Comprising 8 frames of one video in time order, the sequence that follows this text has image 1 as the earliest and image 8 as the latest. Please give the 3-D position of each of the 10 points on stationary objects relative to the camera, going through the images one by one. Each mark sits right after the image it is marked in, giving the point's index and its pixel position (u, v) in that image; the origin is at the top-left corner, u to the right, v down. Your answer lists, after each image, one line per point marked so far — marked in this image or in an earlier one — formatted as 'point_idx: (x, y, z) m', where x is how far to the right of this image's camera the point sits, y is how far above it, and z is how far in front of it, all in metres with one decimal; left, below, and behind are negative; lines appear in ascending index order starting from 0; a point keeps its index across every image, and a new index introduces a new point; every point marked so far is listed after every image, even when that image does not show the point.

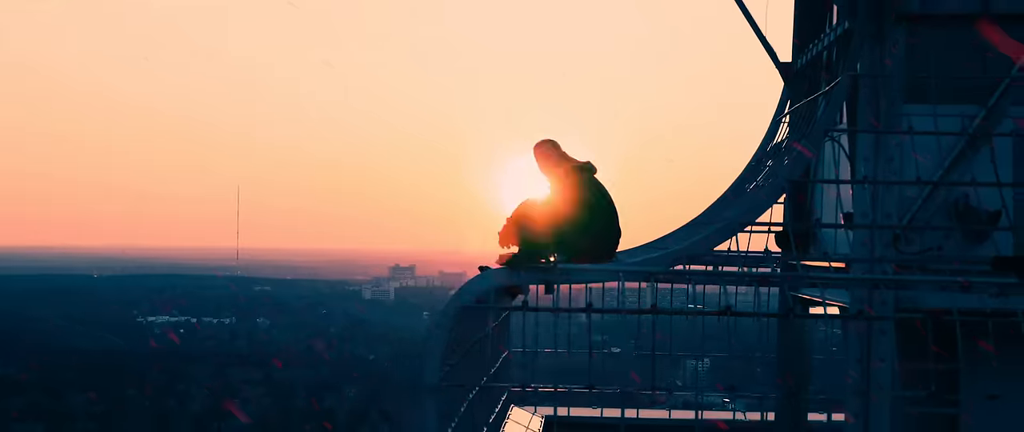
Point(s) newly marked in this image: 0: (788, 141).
0: (+1.4, +0.4, +10.0) m
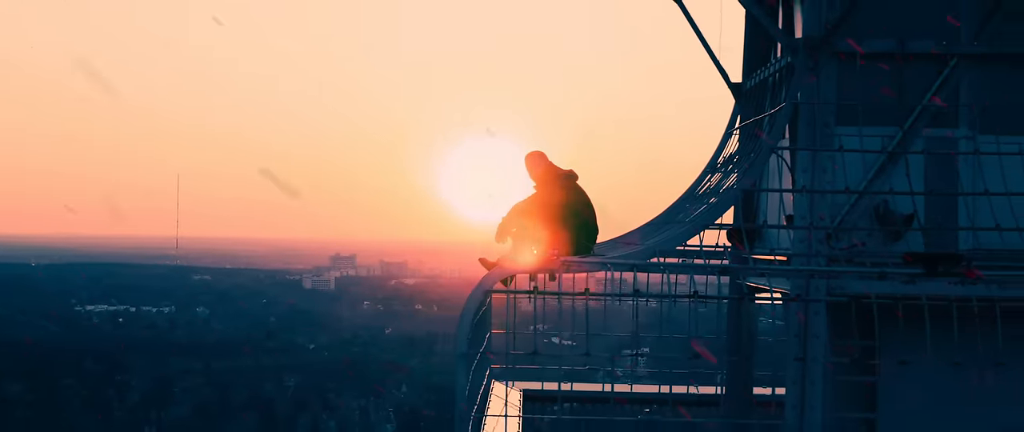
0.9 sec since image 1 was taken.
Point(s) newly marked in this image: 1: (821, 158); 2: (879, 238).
0: (+1.4, +0.4, +11.8) m
1: (+1.5, +0.3, +9.5) m
2: (+1.8, -0.1, +9.5) m
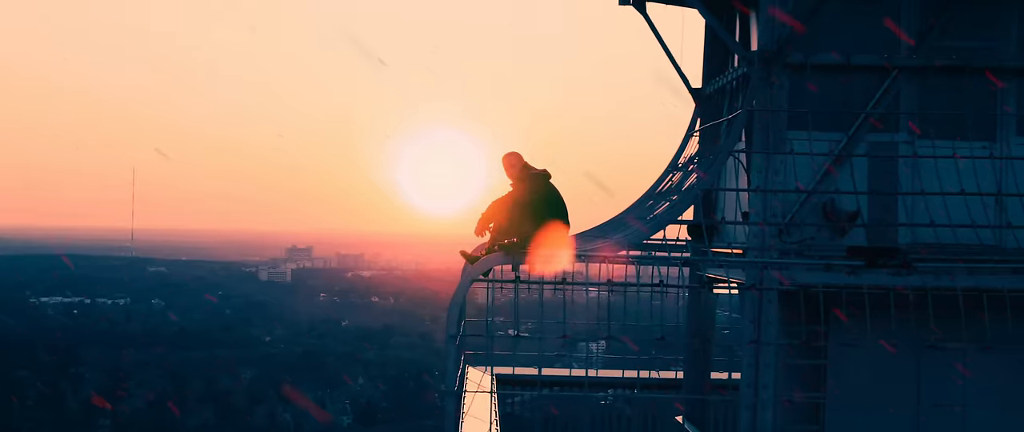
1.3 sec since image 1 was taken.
0: (+1.2, +0.4, +12.7) m
1: (+1.4, +0.3, +10.5) m
2: (+1.7, -0.1, +10.5) m
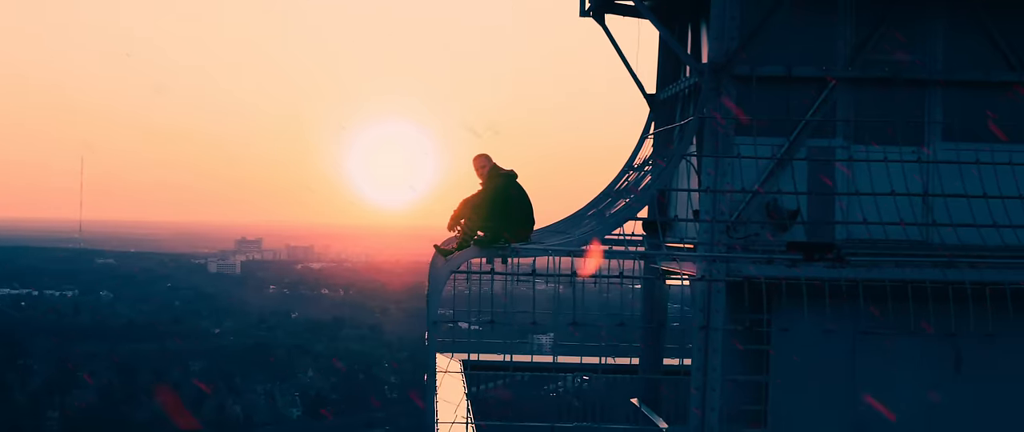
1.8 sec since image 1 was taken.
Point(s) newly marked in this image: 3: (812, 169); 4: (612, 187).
0: (+1.0, +0.4, +13.7) m
1: (+1.3, +0.3, +11.5) m
2: (+1.5, -0.1, +11.5) m
3: (+1.8, +0.3, +11.8) m
4: (+0.7, +0.2, +14.3) m
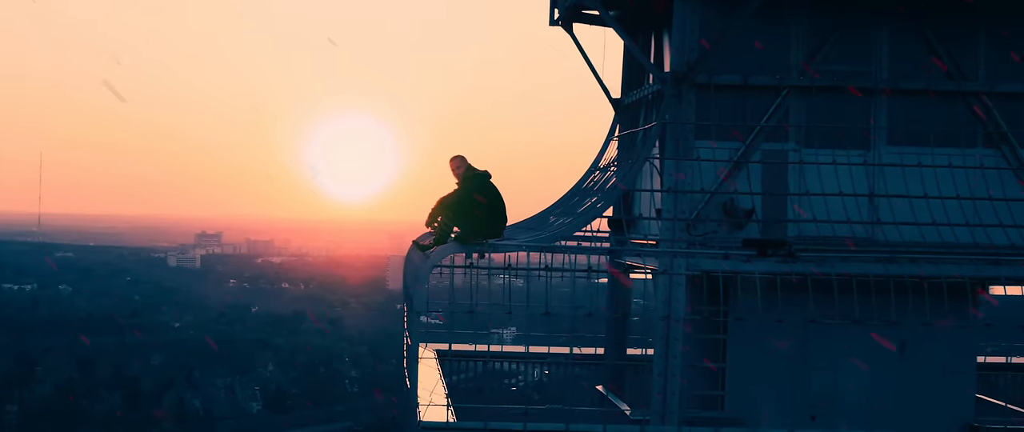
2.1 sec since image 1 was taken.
0: (+0.8, +0.4, +14.6) m
1: (+1.1, +0.3, +12.4) m
2: (+1.4, -0.1, +12.4) m
3: (+1.7, +0.3, +12.7) m
4: (+0.5, +0.2, +15.1) m
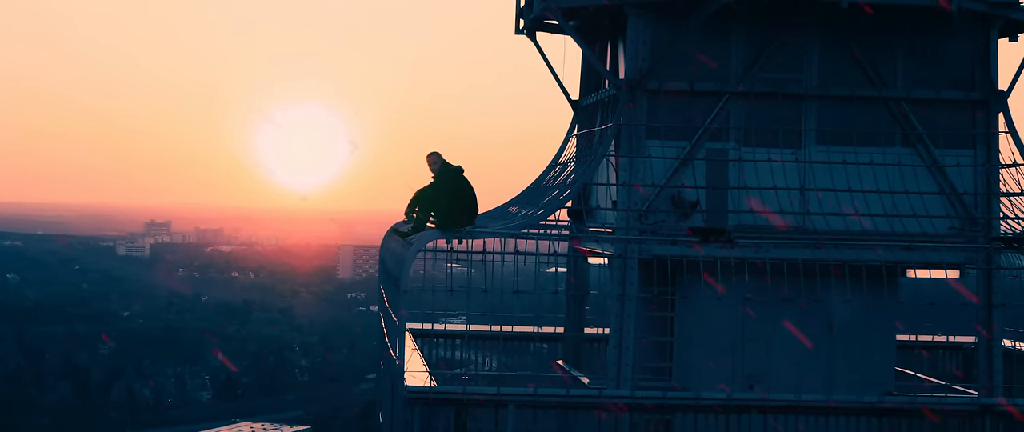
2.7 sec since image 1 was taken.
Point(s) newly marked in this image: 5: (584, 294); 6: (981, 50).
0: (+0.5, +0.5, +16.2) m
1: (+0.9, +0.4, +14.0) m
2: (+1.2, 0.0, +14.0) m
3: (+1.5, +0.4, +14.3) m
4: (+0.3, +0.3, +16.7) m
5: (+0.6, -0.7, +16.9) m
6: (+3.6, +1.3, +14.6) m
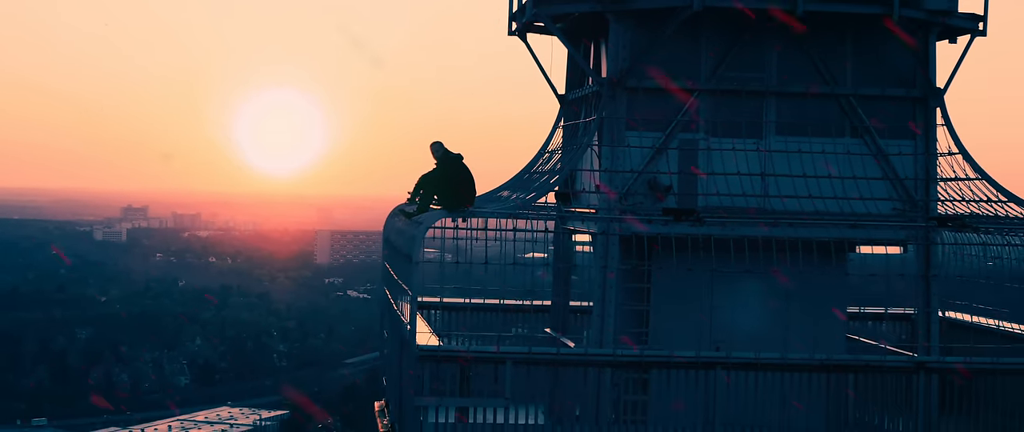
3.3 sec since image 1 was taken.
0: (+0.5, +0.7, +18.1) m
1: (+0.9, +0.5, +15.9) m
2: (+1.1, +0.1, +15.9) m
3: (+1.4, +0.5, +16.2) m
4: (+0.2, +0.5, +18.6) m
5: (+0.6, -0.6, +18.8) m
6: (+3.5, +1.4, +16.5) m
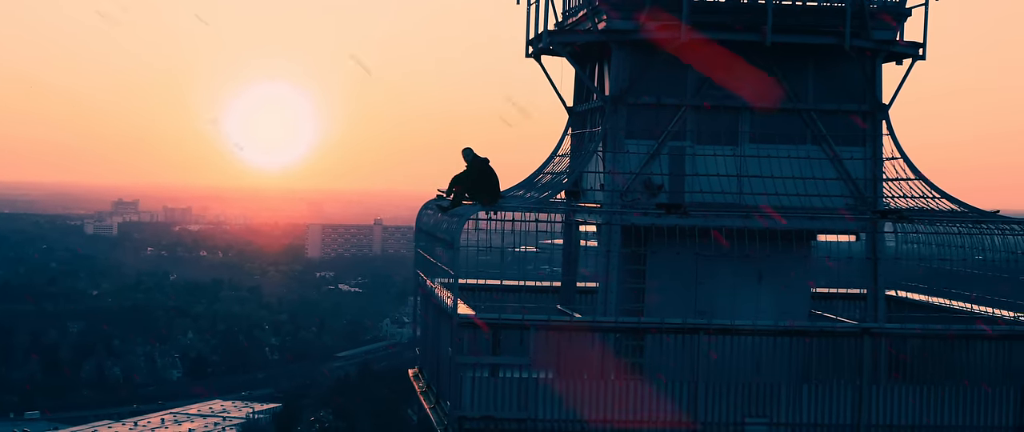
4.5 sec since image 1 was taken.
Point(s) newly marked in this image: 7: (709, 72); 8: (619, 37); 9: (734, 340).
0: (+0.7, +0.7, +21.4) m
1: (+1.1, +0.6, +19.2) m
2: (+1.3, +0.2, +19.2) m
3: (+1.6, +0.6, +19.5) m
4: (+0.4, +0.6, +21.9) m
5: (+0.7, -0.5, +22.1) m
6: (+3.7, +1.5, +19.9) m
7: (+2.0, +1.5, +19.7) m
8: (+1.1, +1.8, +19.3) m
9: (+2.0, -1.1, +17.3) m
